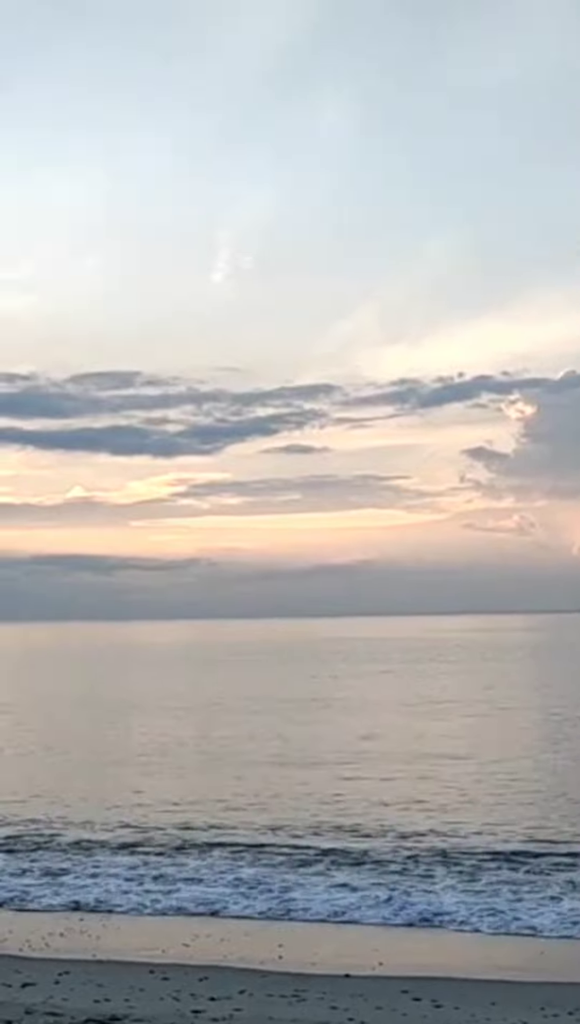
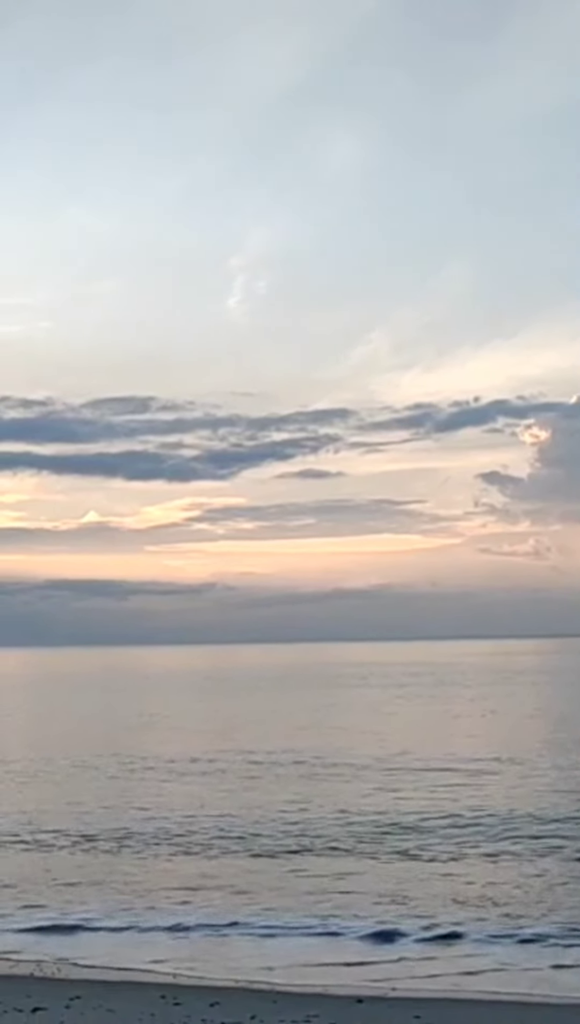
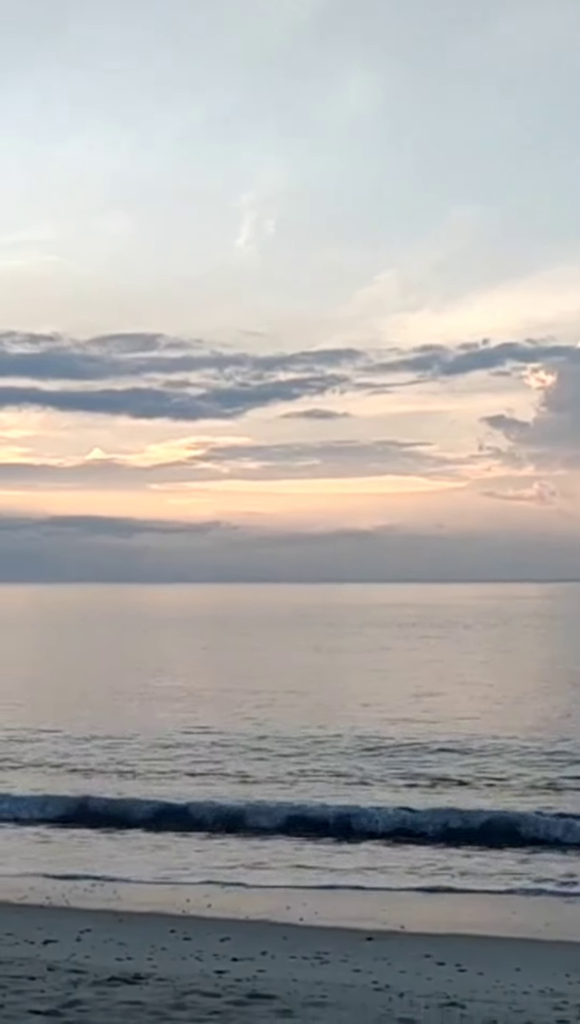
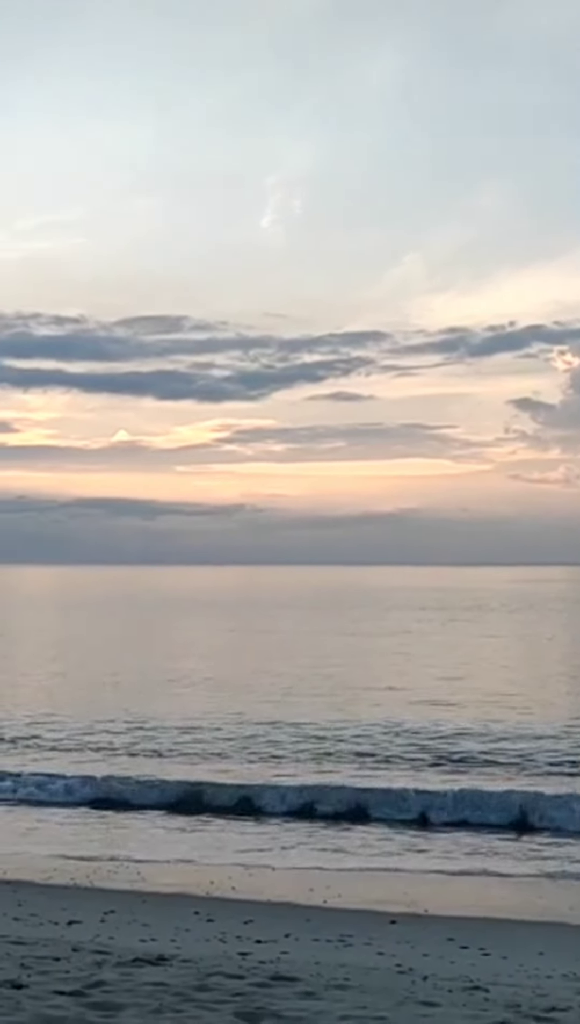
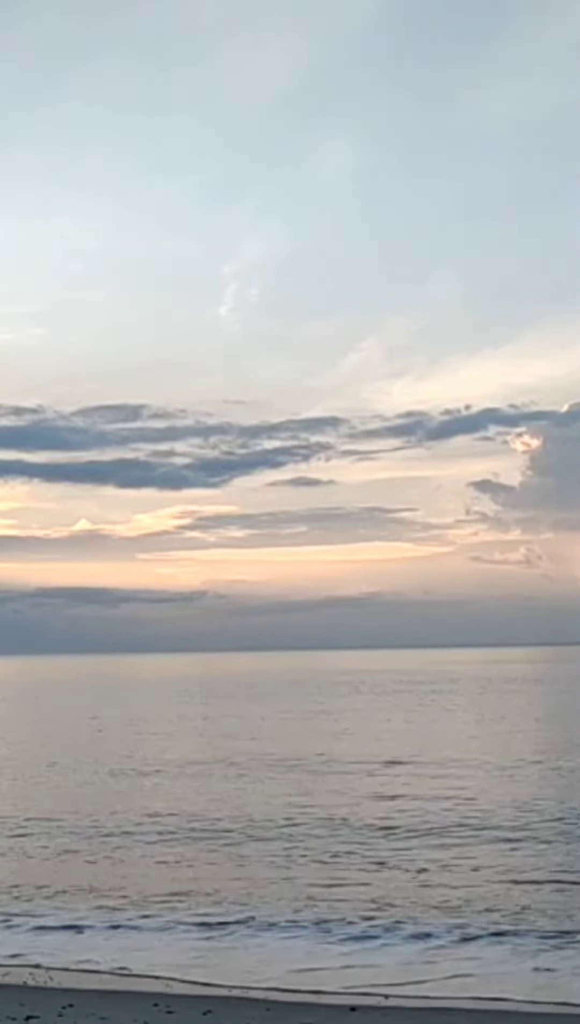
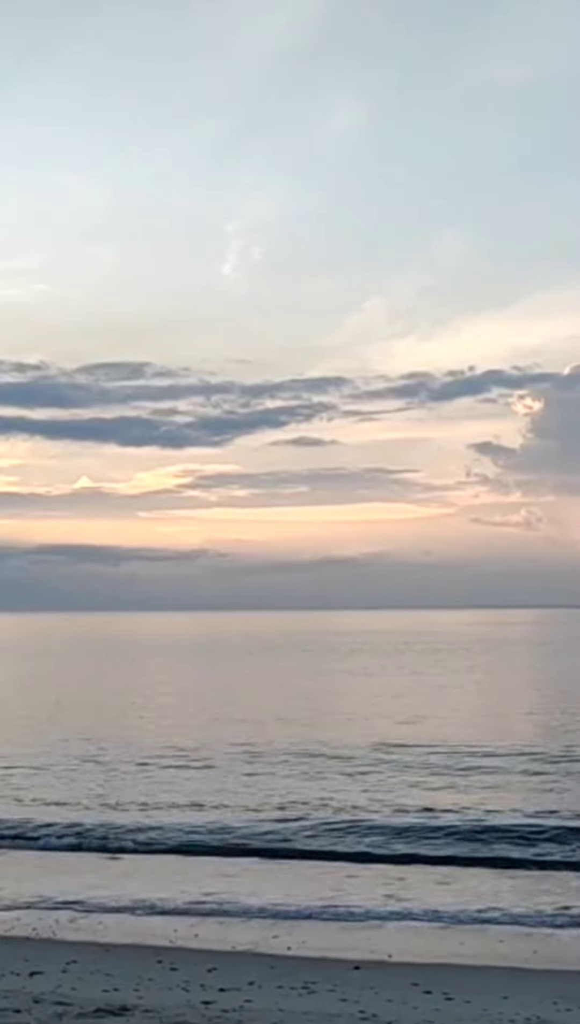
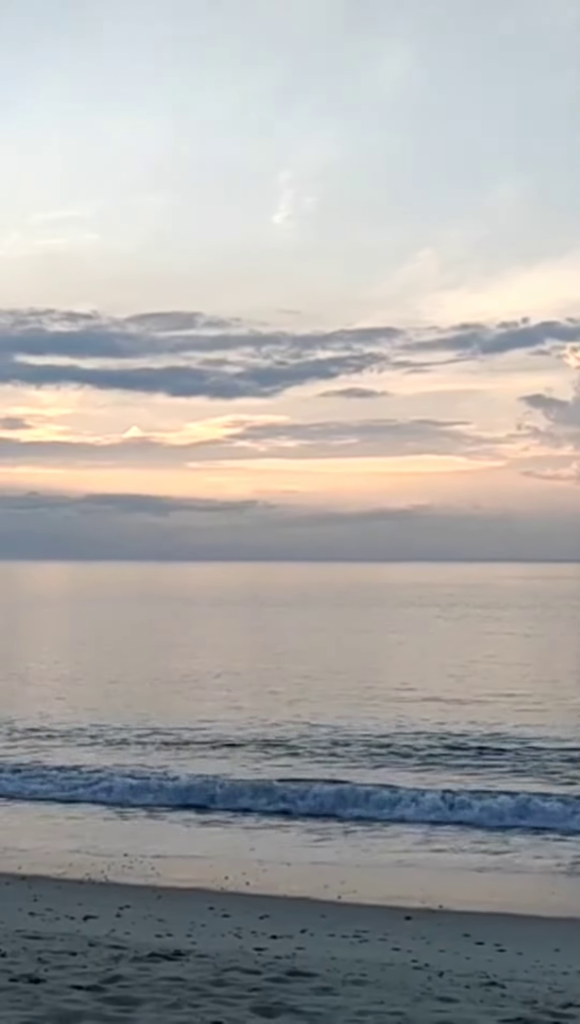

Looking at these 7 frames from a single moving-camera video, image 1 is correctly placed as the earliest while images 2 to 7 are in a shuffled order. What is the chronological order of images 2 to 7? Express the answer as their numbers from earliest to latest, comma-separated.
5, 2, 6, 3, 4, 7
